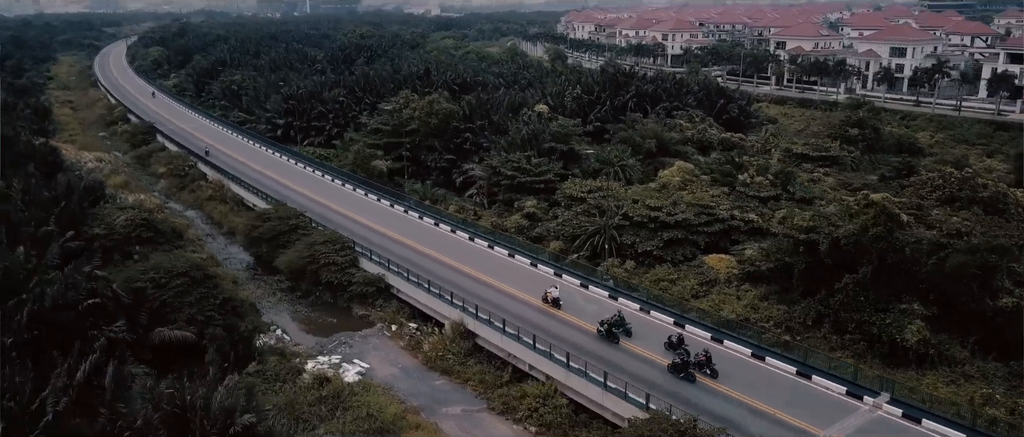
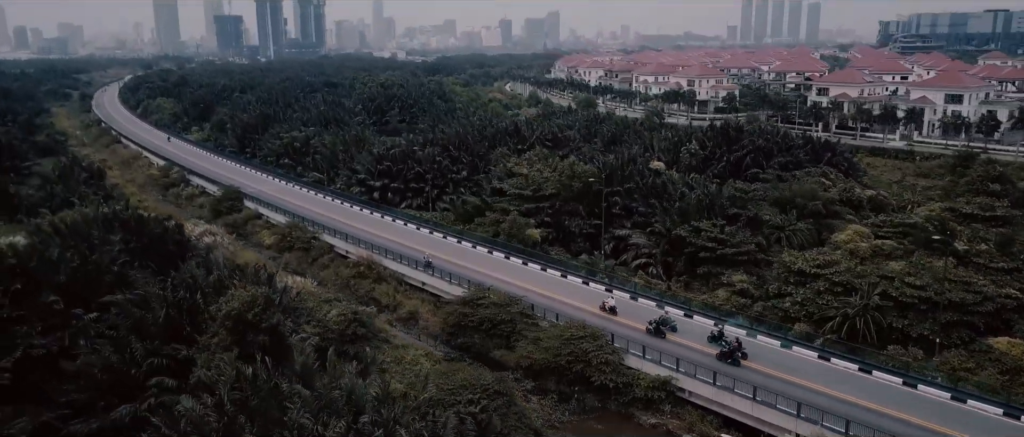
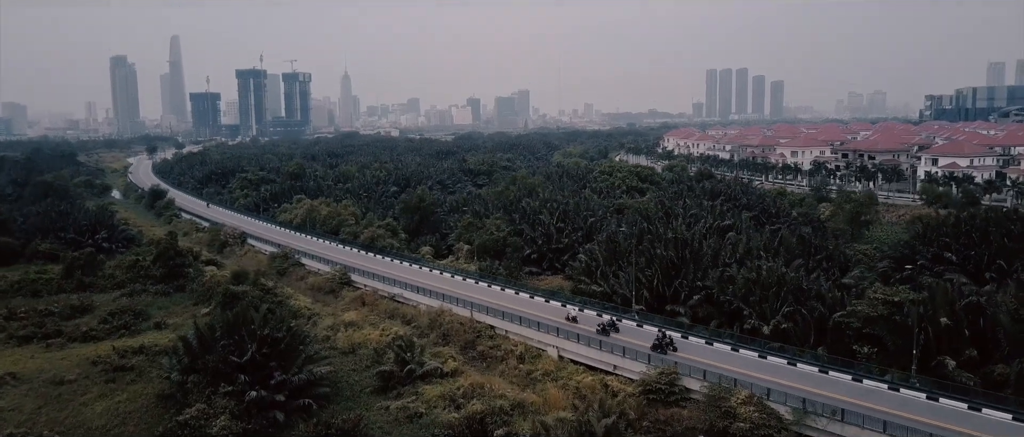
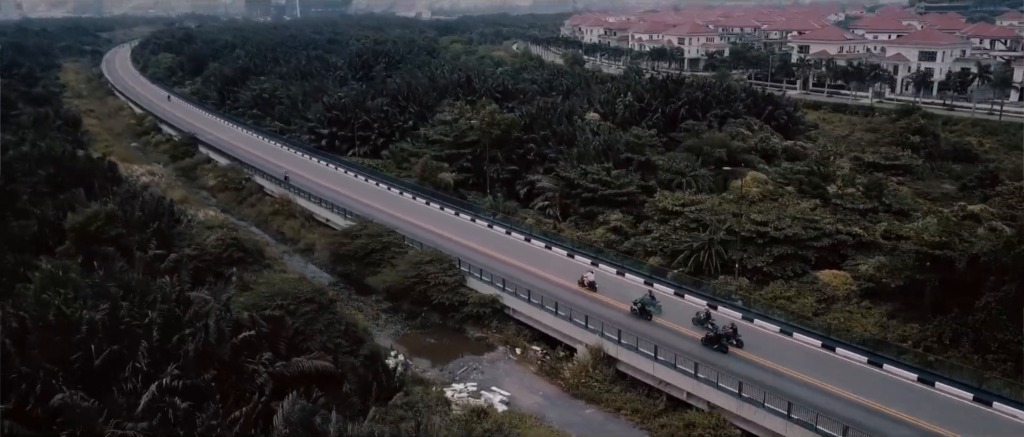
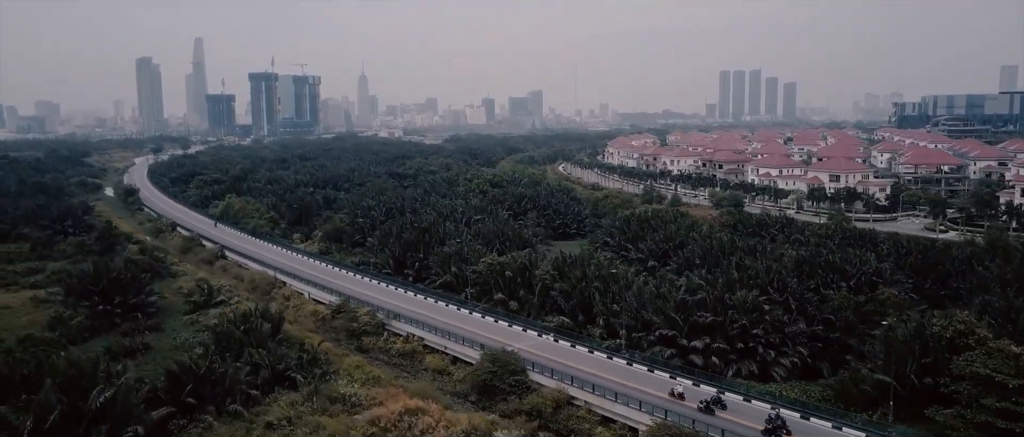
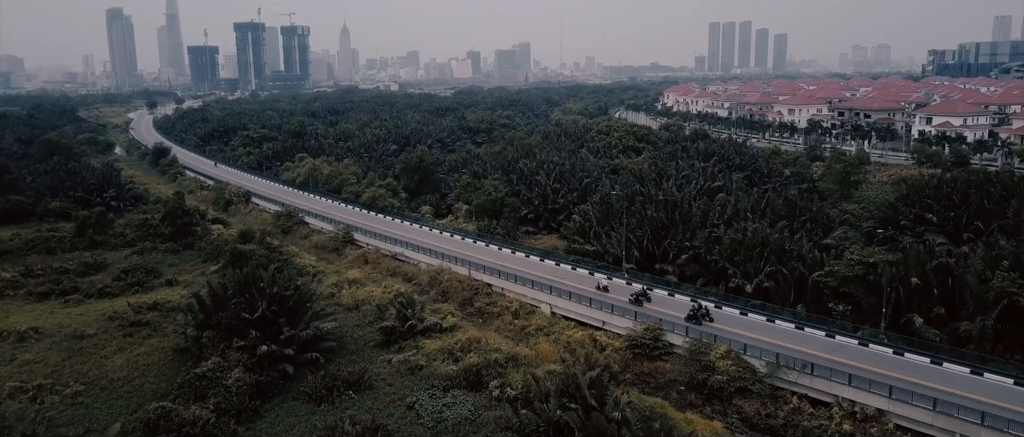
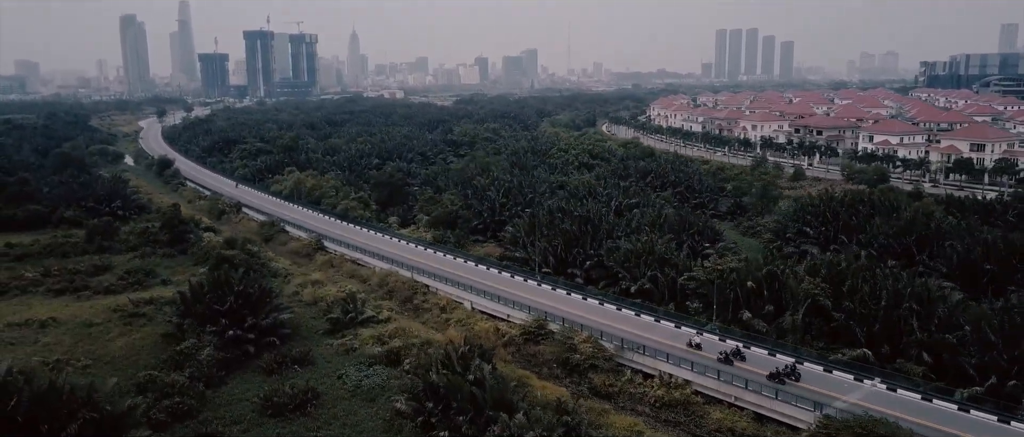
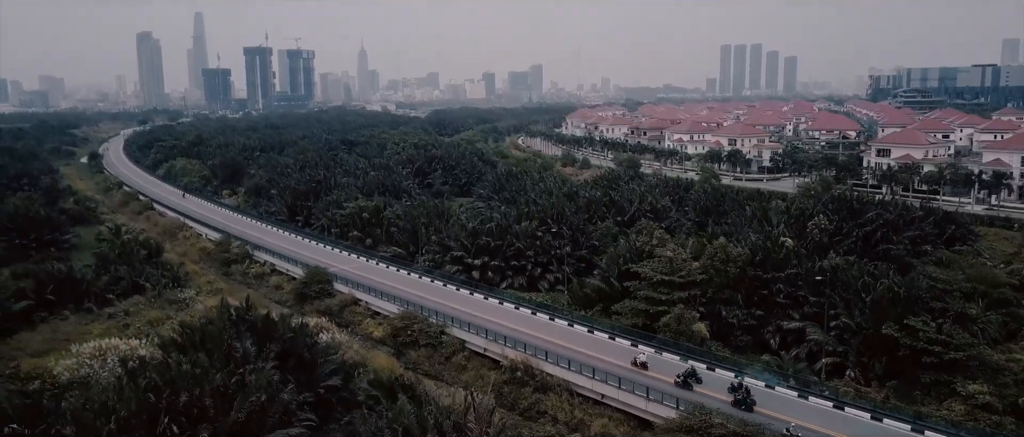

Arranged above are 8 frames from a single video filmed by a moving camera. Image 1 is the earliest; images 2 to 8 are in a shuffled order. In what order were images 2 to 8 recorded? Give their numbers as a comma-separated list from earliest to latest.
4, 2, 8, 5, 7, 6, 3
